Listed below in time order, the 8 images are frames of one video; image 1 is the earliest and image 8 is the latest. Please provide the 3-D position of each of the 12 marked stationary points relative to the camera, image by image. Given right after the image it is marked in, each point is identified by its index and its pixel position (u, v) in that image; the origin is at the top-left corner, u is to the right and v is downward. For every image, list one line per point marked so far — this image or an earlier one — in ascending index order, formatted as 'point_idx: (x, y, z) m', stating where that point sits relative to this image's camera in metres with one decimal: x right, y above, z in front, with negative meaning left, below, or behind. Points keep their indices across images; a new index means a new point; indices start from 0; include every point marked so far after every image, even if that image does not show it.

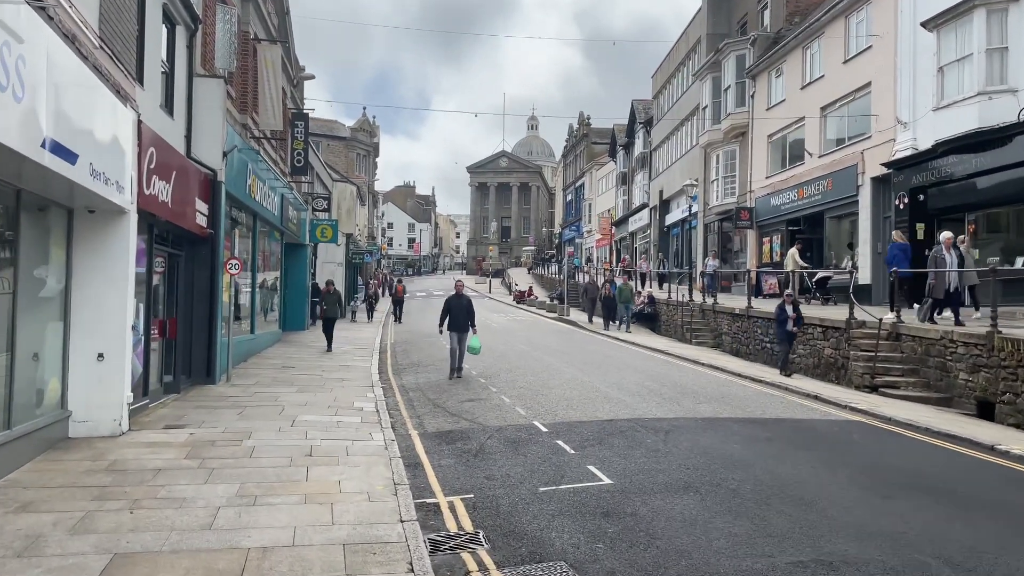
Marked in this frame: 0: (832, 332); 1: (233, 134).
0: (+6.5, -0.9, +16.4) m
1: (-5.2, +2.9, +14.7) m
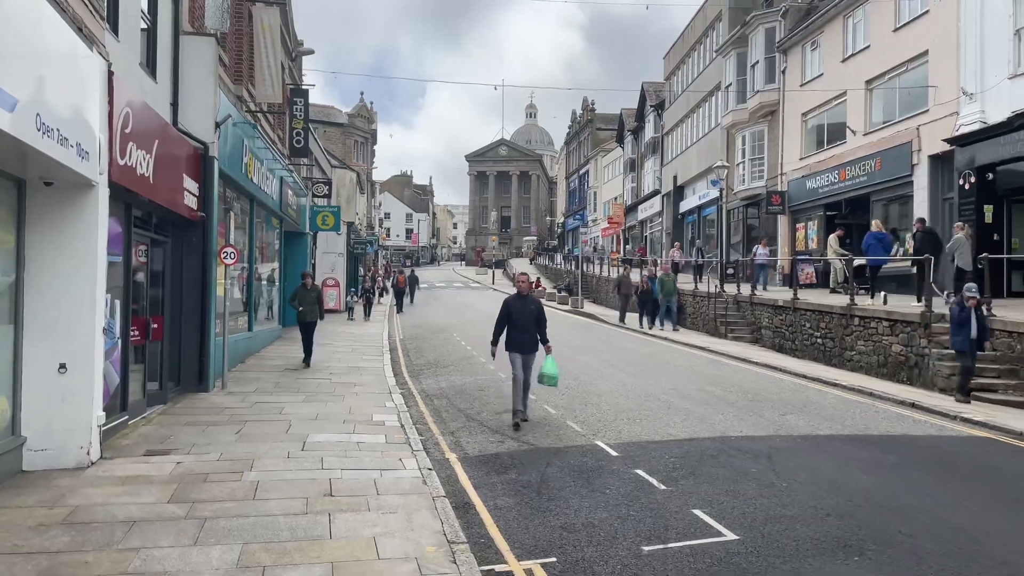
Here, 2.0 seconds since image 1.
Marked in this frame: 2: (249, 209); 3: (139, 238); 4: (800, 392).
0: (+7.1, -0.7, +14.6) m
1: (-4.6, +3.0, +12.9) m
2: (-5.3, +1.6, +16.2) m
3: (-4.6, +0.6, +9.8) m
4: (+4.1, -1.5, +11.4) m
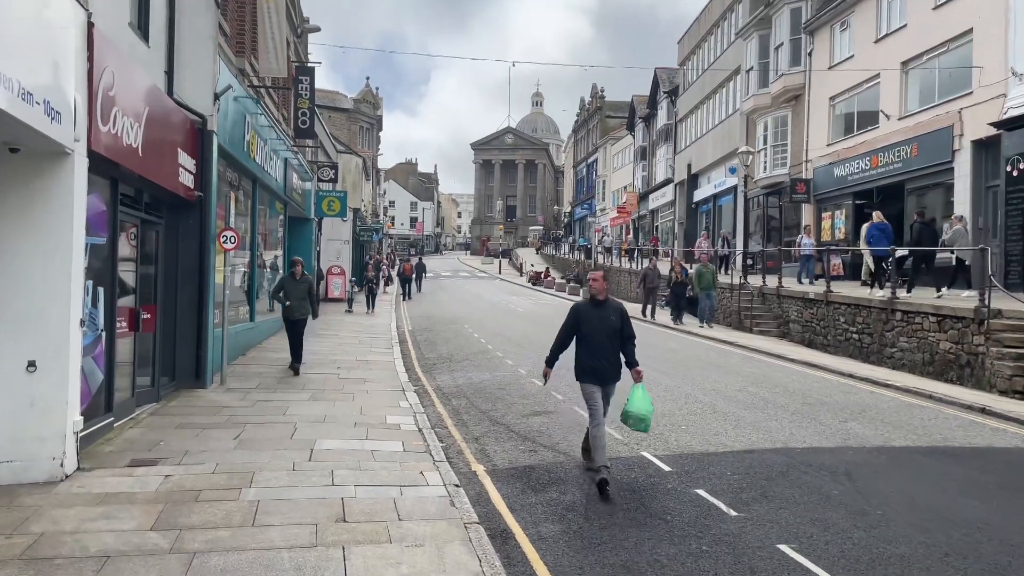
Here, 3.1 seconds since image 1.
0: (+7.5, -0.6, +13.6) m
1: (-4.2, +3.2, +11.8) m
2: (-5.0, +1.9, +15.2) m
3: (-4.2, +0.8, +8.8) m
4: (+4.4, -1.4, +10.4) m
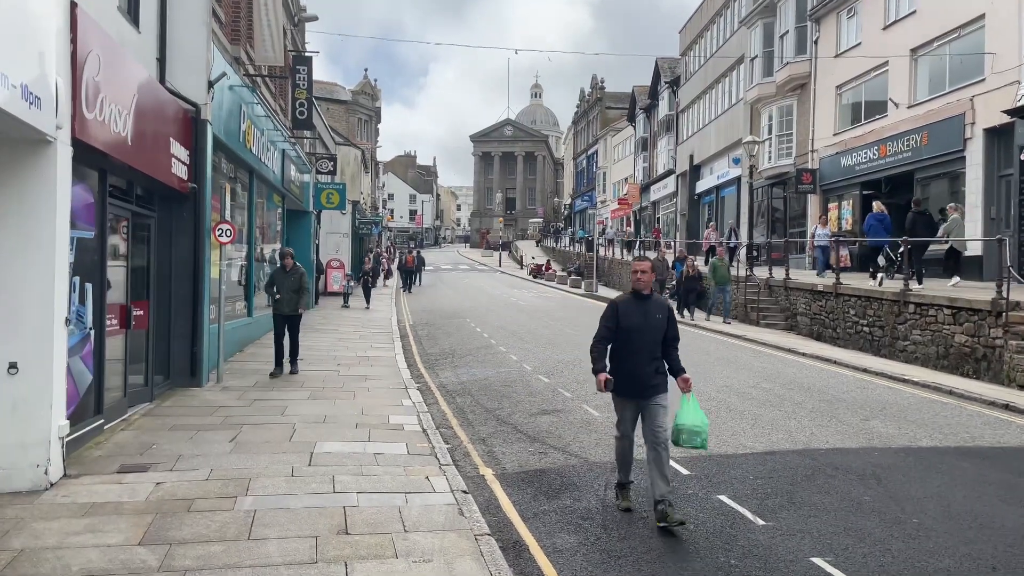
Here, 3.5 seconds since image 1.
0: (+7.5, -0.4, +13.3) m
1: (-4.2, +3.3, +11.4) m
2: (-4.9, +2.0, +14.9) m
3: (-4.2, +0.8, +8.5) m
4: (+4.5, -1.3, +10.1) m
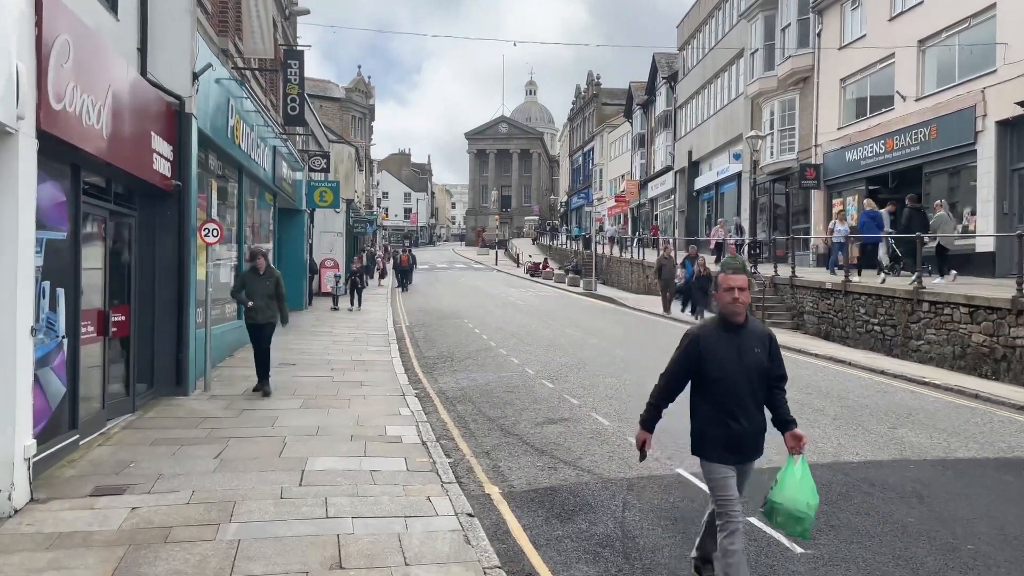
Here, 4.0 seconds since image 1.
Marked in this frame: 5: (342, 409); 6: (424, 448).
0: (+7.5, -0.4, +12.8) m
1: (-4.2, +3.2, +10.9) m
2: (-4.9, +1.9, +14.3) m
3: (-4.1, +0.8, +7.9) m
4: (+4.6, -1.3, +9.6) m
5: (-1.9, -1.4, +9.1) m
6: (-0.8, -1.5, +7.4) m
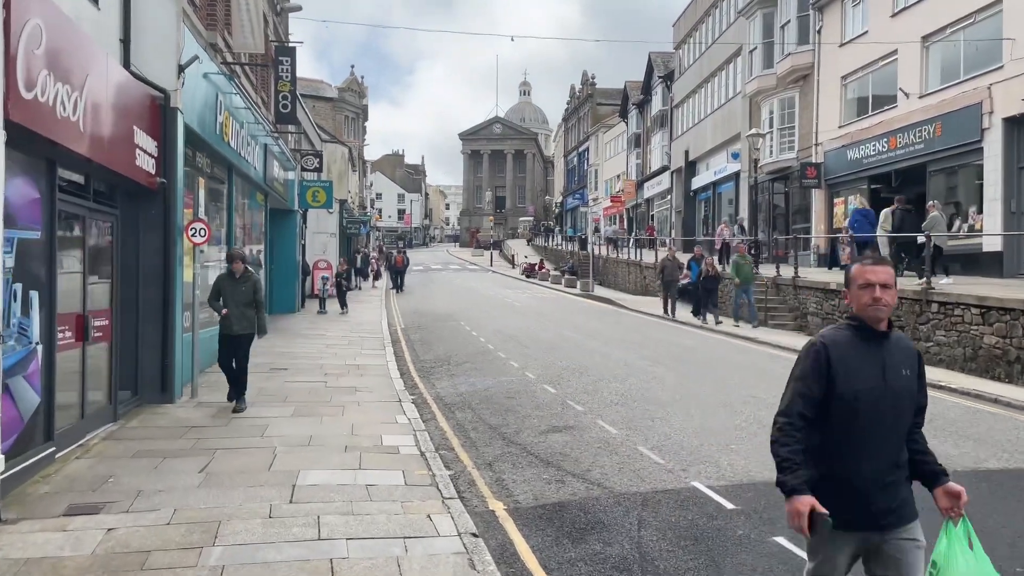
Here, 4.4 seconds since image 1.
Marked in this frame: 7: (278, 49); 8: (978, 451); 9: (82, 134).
0: (+7.5, -0.4, +12.4) m
1: (-4.2, +3.2, +10.5) m
2: (-4.9, +1.9, +13.9) m
3: (-4.1, +0.7, +7.5) m
4: (+4.6, -1.3, +9.2) m
5: (-1.9, -1.4, +8.6) m
6: (-0.8, -1.5, +7.0) m
7: (-5.3, +5.4, +18.2) m
8: (+4.0, -1.4, +6.9) m
9: (-3.7, +1.3, +7.0) m
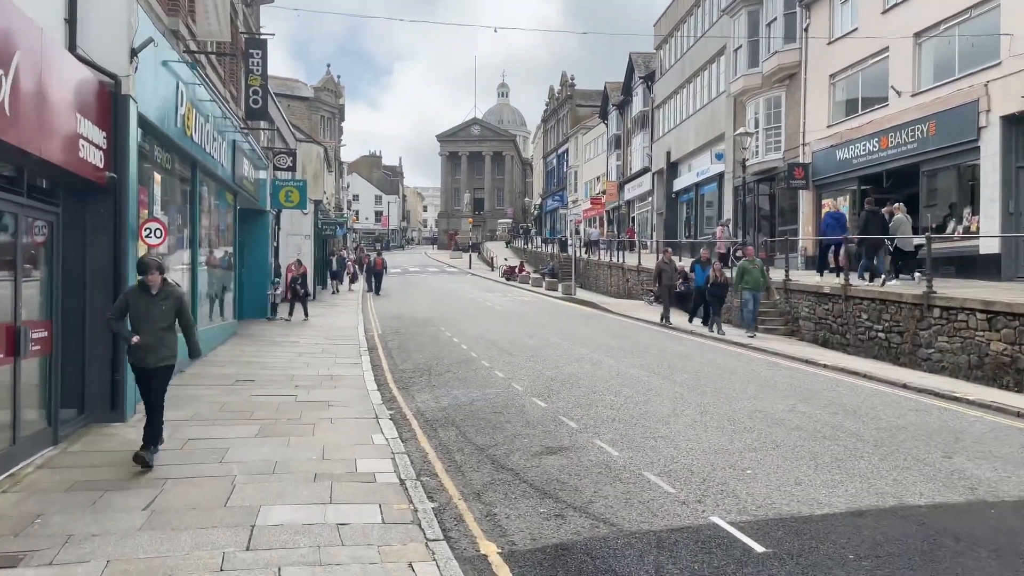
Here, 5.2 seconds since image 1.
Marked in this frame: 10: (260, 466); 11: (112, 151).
0: (+7.3, -0.5, +11.9) m
1: (-4.3, +3.1, +9.6) m
2: (-5.2, +1.8, +12.9) m
3: (-4.2, +0.7, +6.6) m
4: (+4.4, -1.3, +8.6) m
5: (-2.0, -1.5, +7.8) m
6: (-0.9, -1.6, +6.2) m
7: (-5.7, +5.3, +17.3) m
8: (+3.9, -1.5, +6.2) m
9: (-3.8, +1.3, +6.1) m
10: (-2.1, -1.5, +6.8) m
11: (-4.3, +1.5, +8.6) m
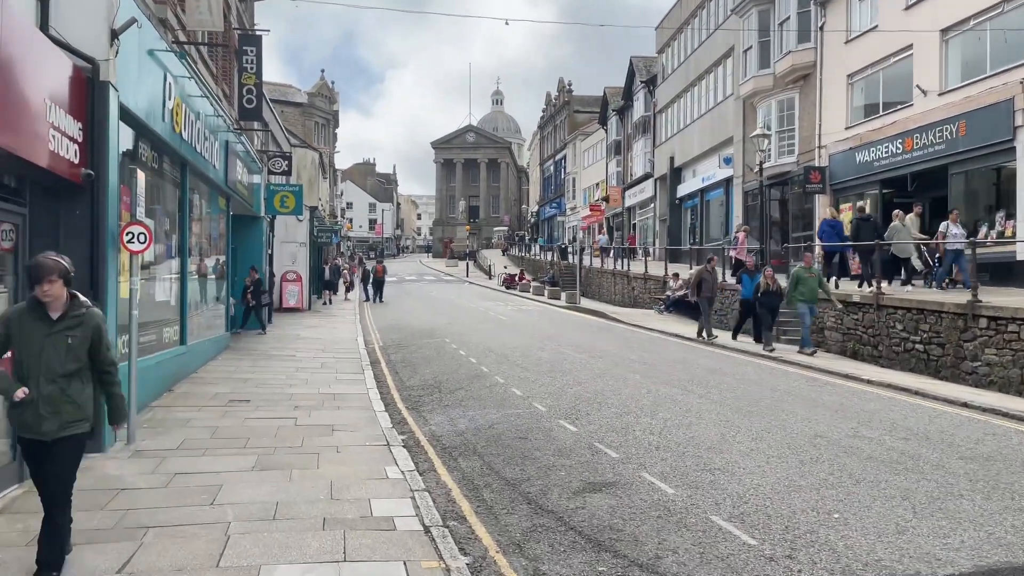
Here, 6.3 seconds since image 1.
0: (+7.6, -0.6, +11.0) m
1: (-4.1, +3.0, +8.6) m
2: (-5.0, +1.6, +12.0) m
3: (-3.9, +0.6, +5.6) m
4: (+4.7, -1.4, +7.6) m
5: (-1.7, -1.6, +6.8) m
6: (-0.6, -1.6, +5.2) m
7: (-5.5, +5.1, +16.3) m
8: (+4.3, -1.5, +5.3) m
9: (-3.5, +1.2, +5.1) m
10: (-1.8, -1.6, +5.8) m
11: (-4.0, +1.4, +7.6) m
